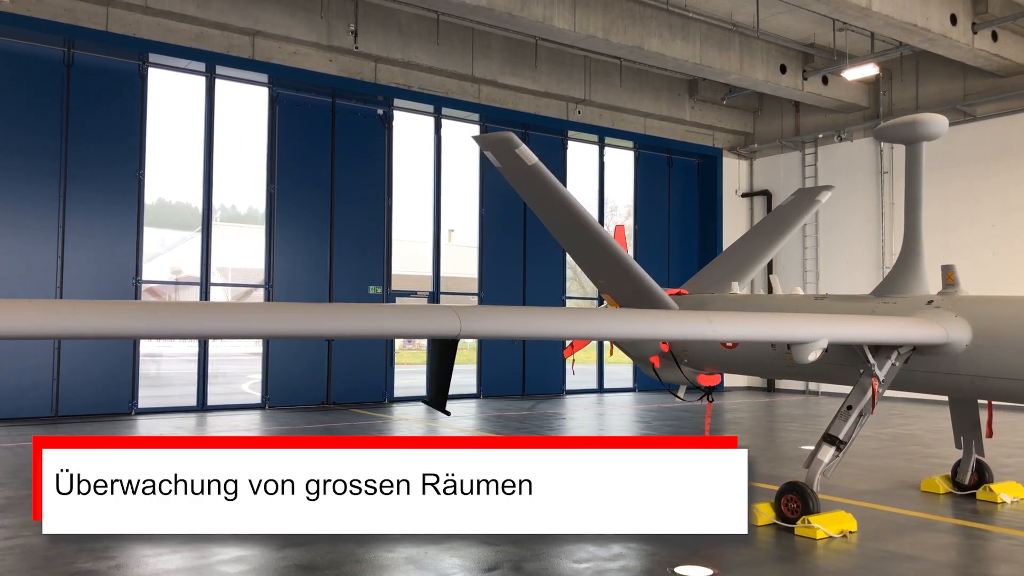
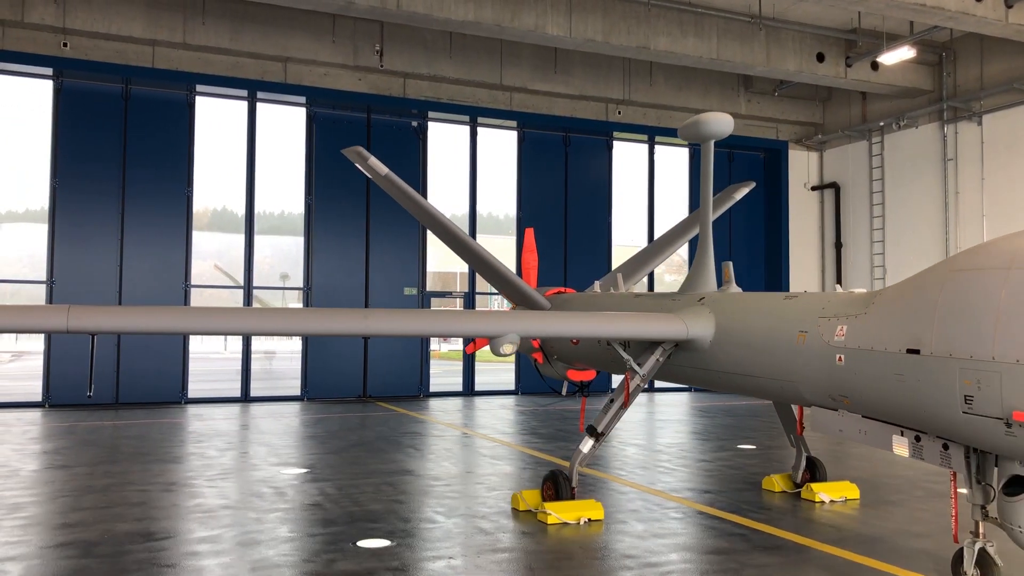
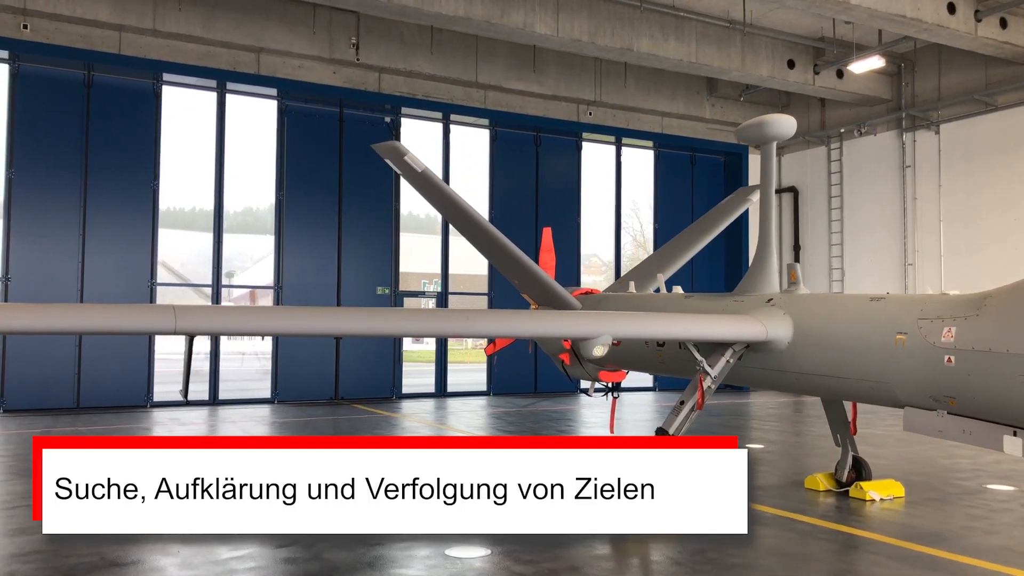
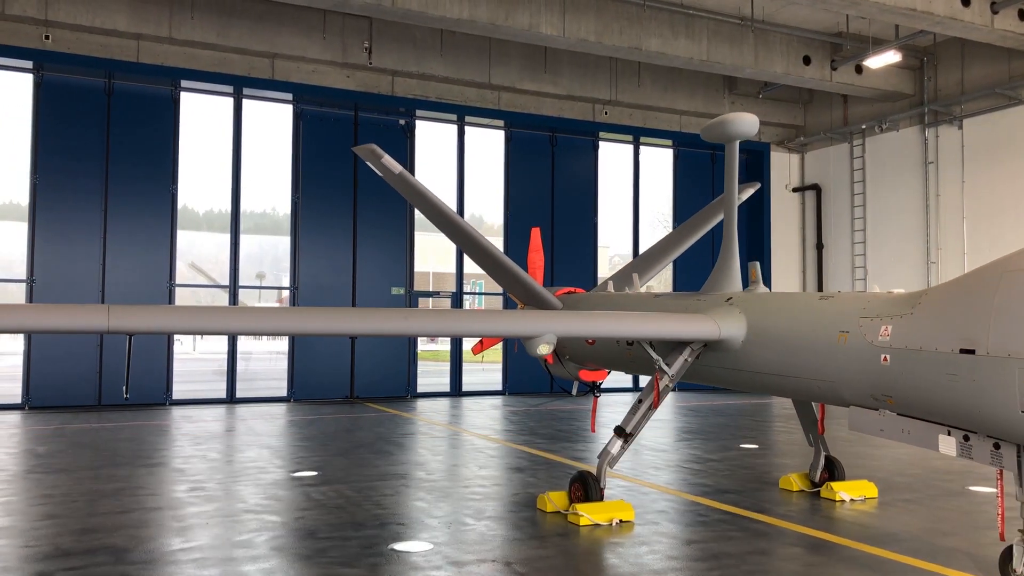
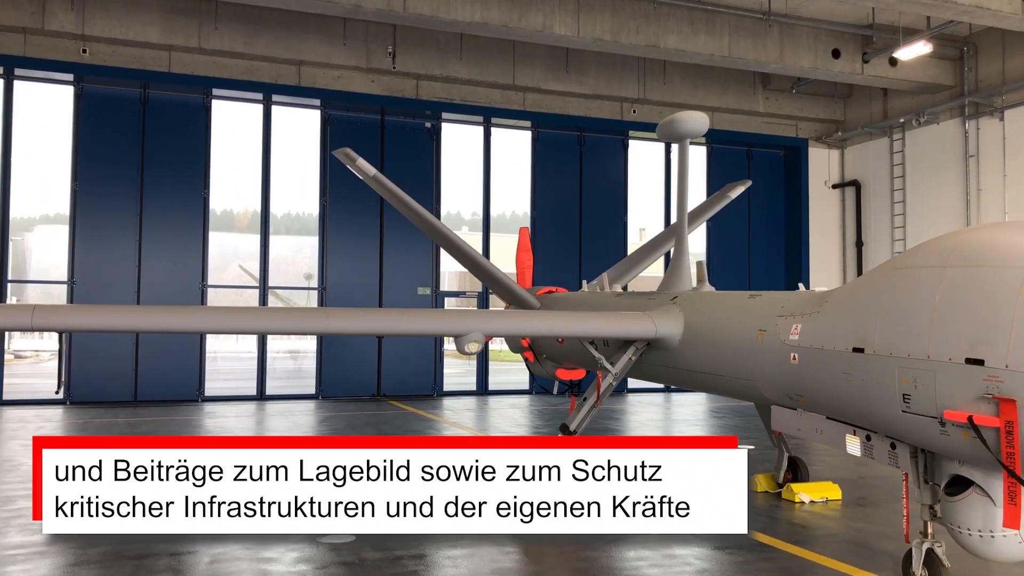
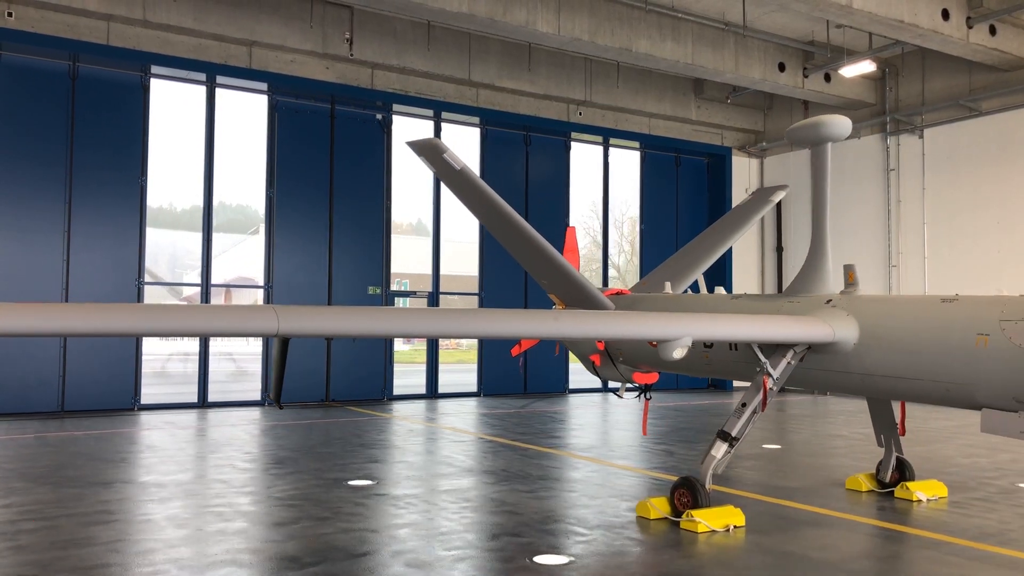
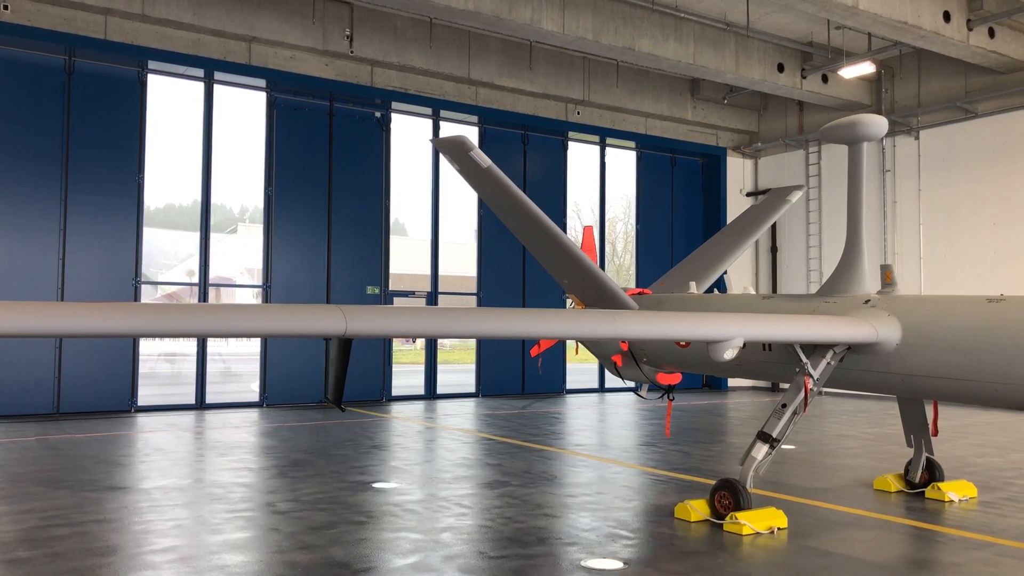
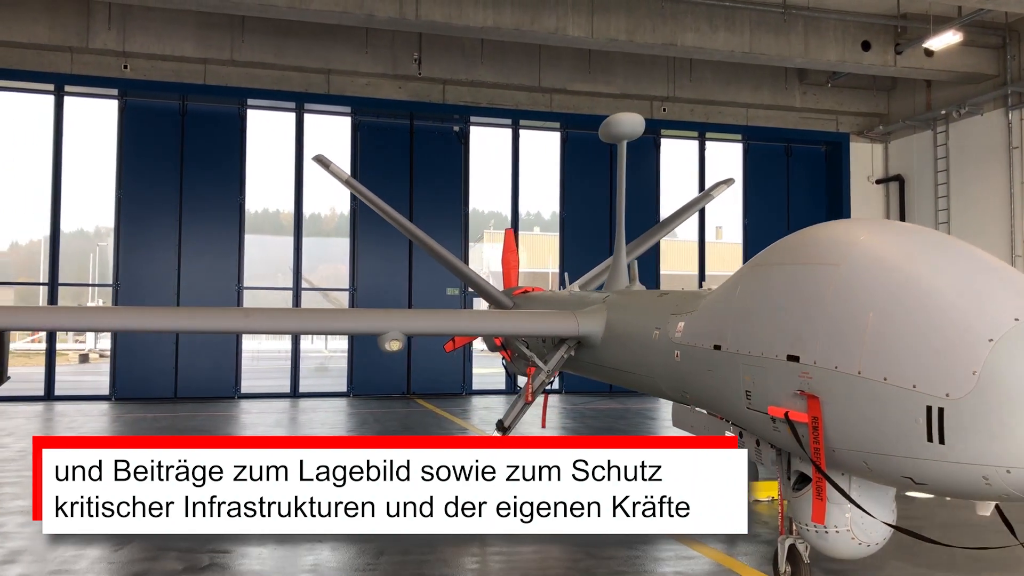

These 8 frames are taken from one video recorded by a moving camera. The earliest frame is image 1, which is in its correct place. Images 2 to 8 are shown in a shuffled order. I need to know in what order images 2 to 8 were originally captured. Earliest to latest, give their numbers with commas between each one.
7, 6, 3, 4, 2, 5, 8
